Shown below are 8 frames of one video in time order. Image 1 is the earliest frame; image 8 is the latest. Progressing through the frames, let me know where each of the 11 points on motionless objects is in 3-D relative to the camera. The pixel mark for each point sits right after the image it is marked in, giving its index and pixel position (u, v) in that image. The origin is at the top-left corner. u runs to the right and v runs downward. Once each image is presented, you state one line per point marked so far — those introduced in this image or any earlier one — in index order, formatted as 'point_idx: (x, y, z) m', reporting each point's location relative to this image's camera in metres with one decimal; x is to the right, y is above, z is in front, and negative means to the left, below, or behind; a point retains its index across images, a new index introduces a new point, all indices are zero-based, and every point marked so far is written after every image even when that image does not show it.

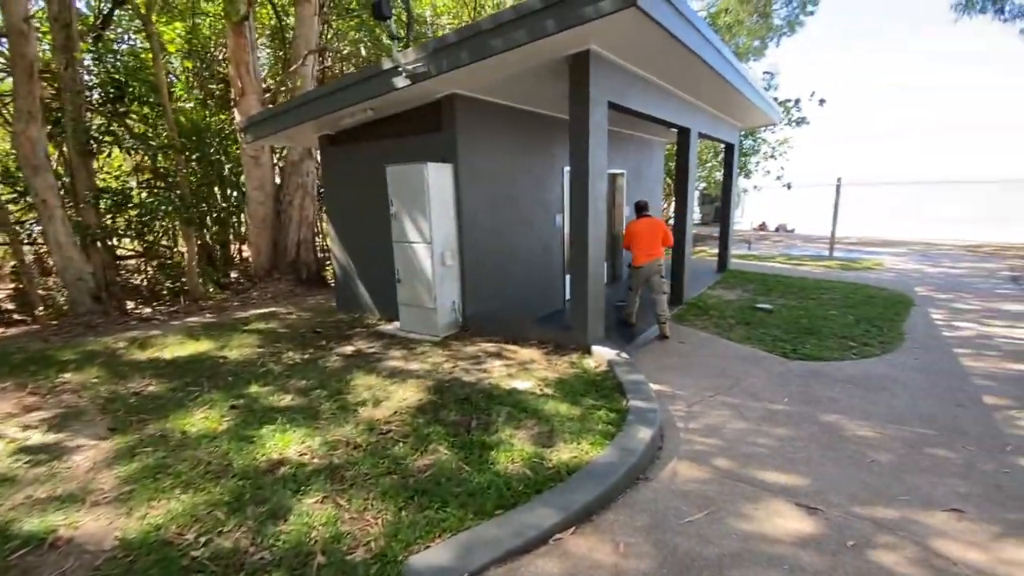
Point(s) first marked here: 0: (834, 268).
0: (+7.2, +0.5, +10.8) m
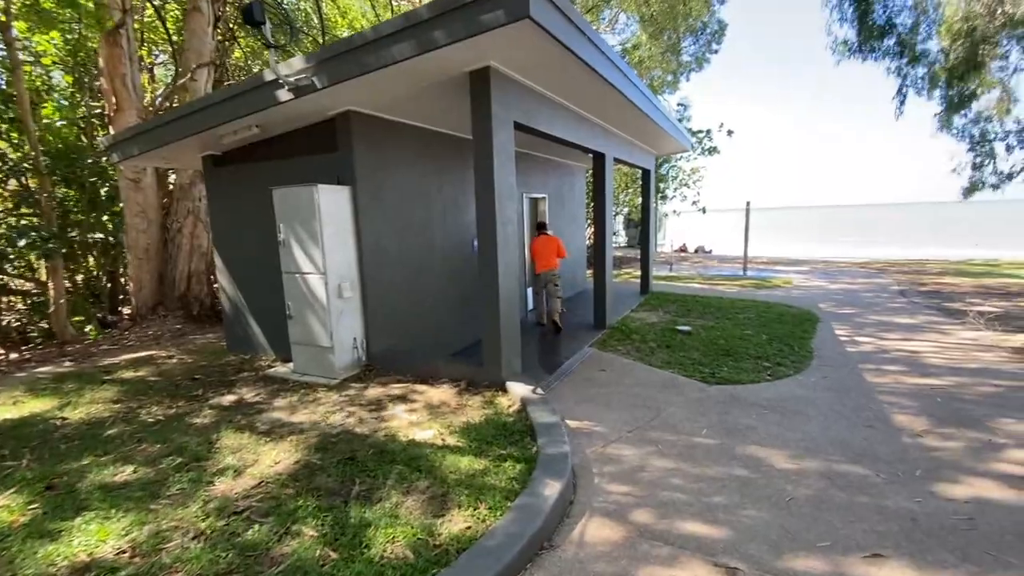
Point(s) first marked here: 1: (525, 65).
0: (+5.5, 0.0, +11.3) m
1: (+0.1, +1.9, +4.0) m
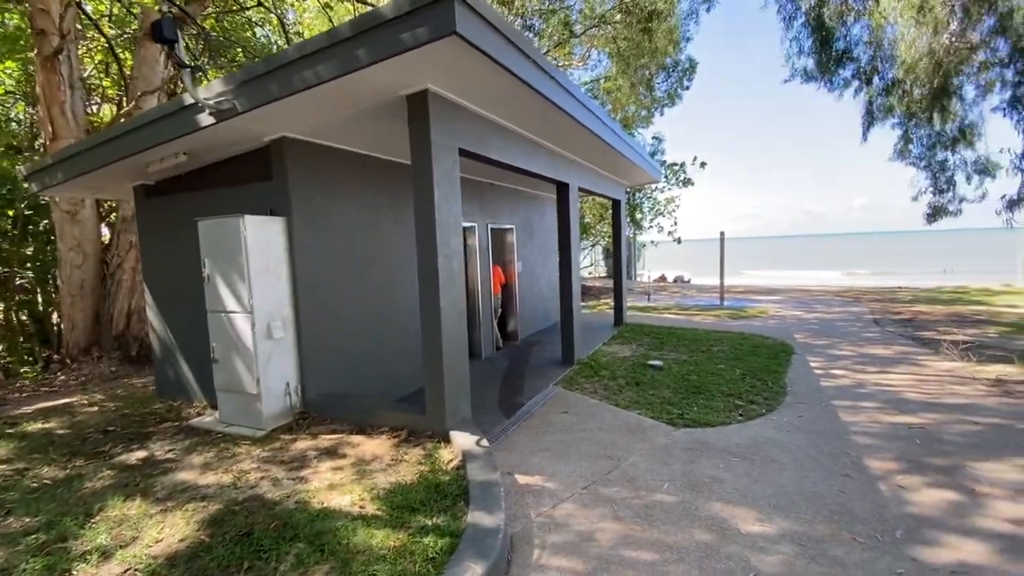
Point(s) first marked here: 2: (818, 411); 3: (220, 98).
0: (+4.8, -0.7, +11.1) m
1: (-0.4, +1.6, +3.8) m
2: (+2.9, -1.2, +4.6) m
3: (-2.2, +1.4, +3.6) m
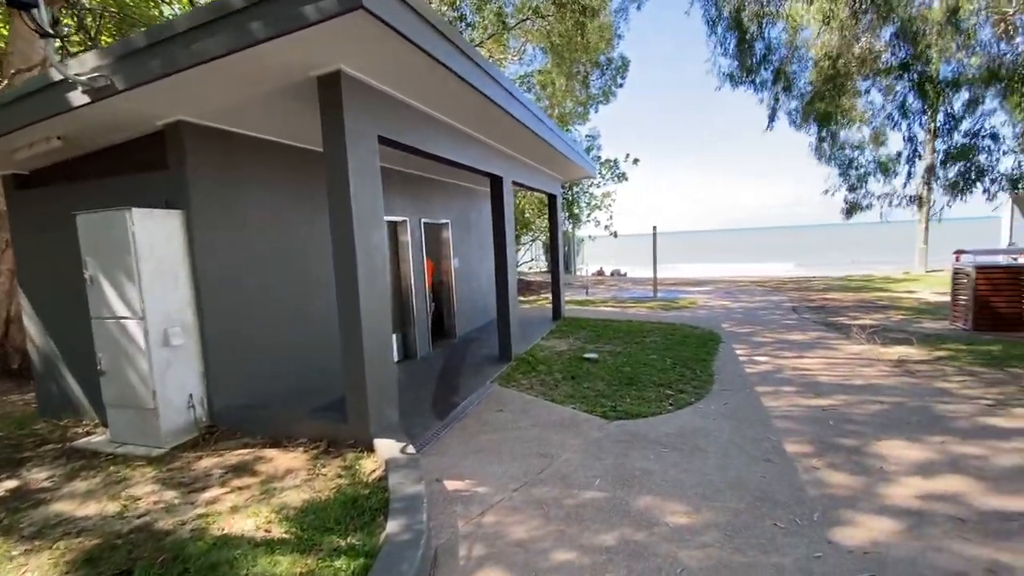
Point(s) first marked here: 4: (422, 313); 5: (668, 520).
0: (+3.4, -0.5, +11.4) m
1: (-1.0, +1.6, +3.5) m
2: (+2.3, -1.1, +4.7) m
3: (-2.8, +1.4, +3.2) m
4: (-1.4, -0.4, +7.2) m
5: (+0.9, -1.3, +2.7) m
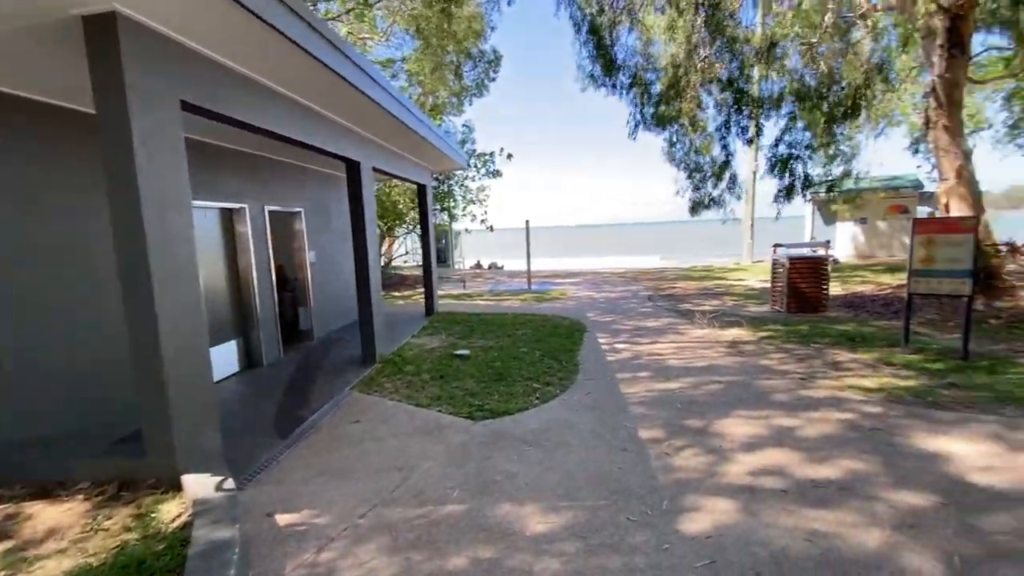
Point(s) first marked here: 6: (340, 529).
0: (+0.4, -0.3, +11.6) m
1: (-2.0, +1.6, +2.8) m
2: (+0.9, -1.0, +4.8) m
3: (-3.6, +1.4, +2.1) m
4: (-3.2, -0.3, +6.4) m
5: (+0.1, -1.3, +2.5) m
6: (-0.9, -1.3, +2.6) m
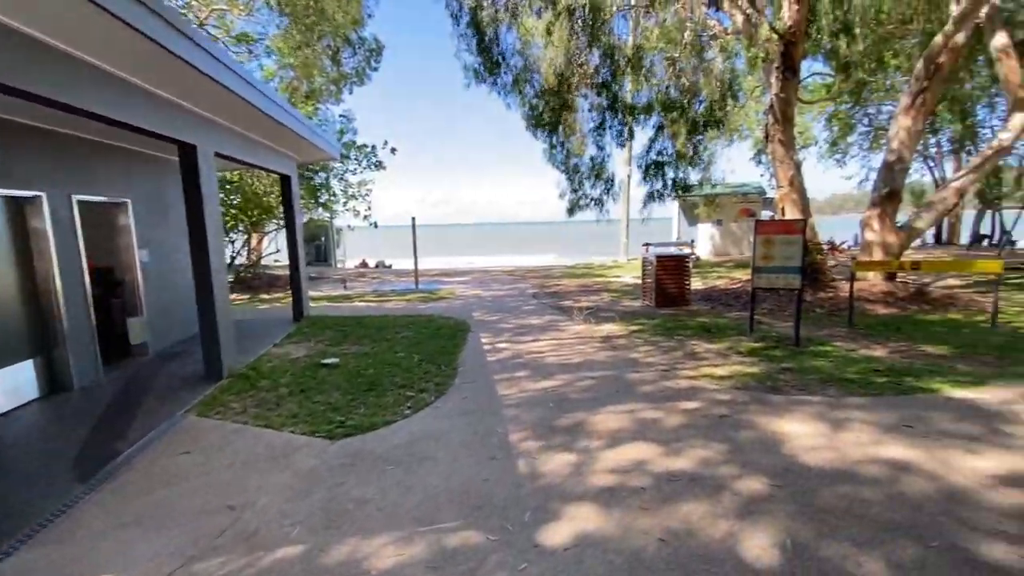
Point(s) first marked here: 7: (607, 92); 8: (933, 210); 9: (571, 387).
0: (-2.3, -0.3, +11.1) m
1: (-2.7, +1.5, +2.1) m
2: (-0.3, -1.0, +4.6) m
3: (-4.2, +1.3, +1.0) m
4: (-4.7, -0.4, +5.3) m
5: (-0.6, -1.3, +2.2) m
6: (-1.6, -1.4, +2.1) m
7: (+1.8, +3.7, +9.1) m
8: (+7.9, +1.5, +9.0) m
9: (+0.6, -1.0, +4.5) m
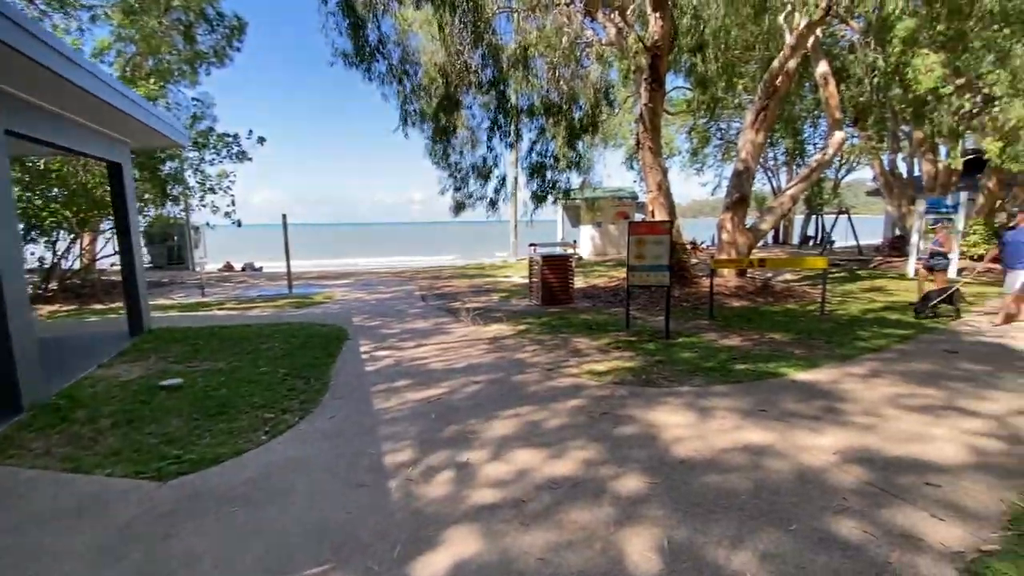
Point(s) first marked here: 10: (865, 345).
0: (-4.8, -0.4, +10.1) m
1: (-3.2, +1.5, +1.2) m
2: (-1.4, -1.0, +4.3) m
3: (-4.4, +1.2, -0.2) m
4: (-5.8, -0.5, +3.9) m
5: (-1.1, -1.3, +1.8) m
6: (-2.1, -1.4, +1.5) m
7: (-0.5, +3.7, +9.1) m
8: (+5.6, +1.6, +10.3) m
9: (-0.5, -1.0, +4.3) m
10: (+4.1, -0.7, +5.6) m
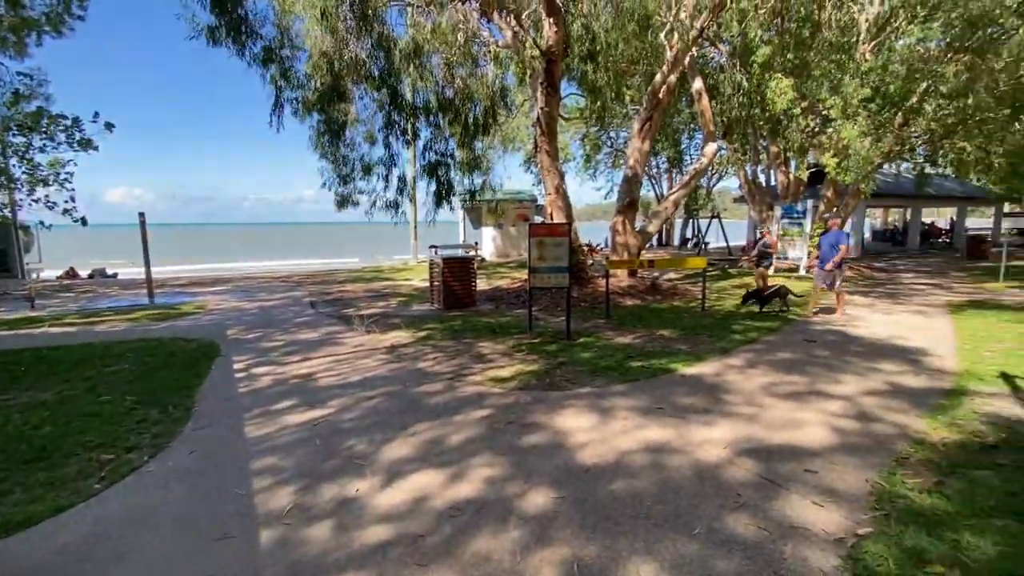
0: (-6.7, -0.6, +8.8) m
1: (-3.4, +1.4, +0.3) m
2: (-2.2, -1.1, +3.7) m
3: (-4.3, +1.1, -1.3) m
4: (-6.5, -0.7, +2.5) m
5: (-1.5, -1.4, +1.4) m
6: (-2.3, -1.5, +0.9) m
7: (-2.3, +3.6, +8.6) m
8: (+3.4, +1.6, +11.1) m
9: (-1.3, -1.0, +4.0) m
10: (+2.9, -0.6, +6.2) m
